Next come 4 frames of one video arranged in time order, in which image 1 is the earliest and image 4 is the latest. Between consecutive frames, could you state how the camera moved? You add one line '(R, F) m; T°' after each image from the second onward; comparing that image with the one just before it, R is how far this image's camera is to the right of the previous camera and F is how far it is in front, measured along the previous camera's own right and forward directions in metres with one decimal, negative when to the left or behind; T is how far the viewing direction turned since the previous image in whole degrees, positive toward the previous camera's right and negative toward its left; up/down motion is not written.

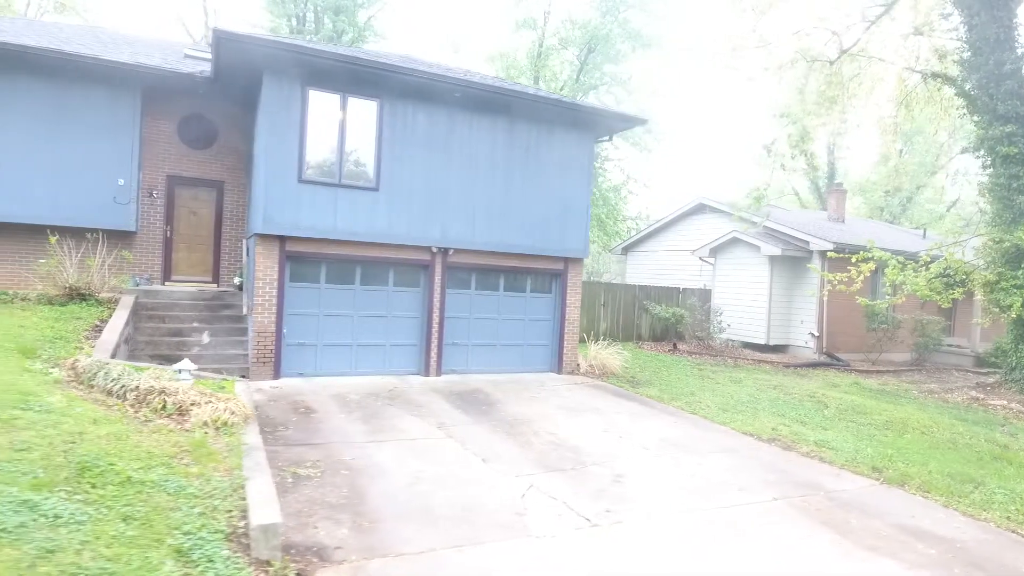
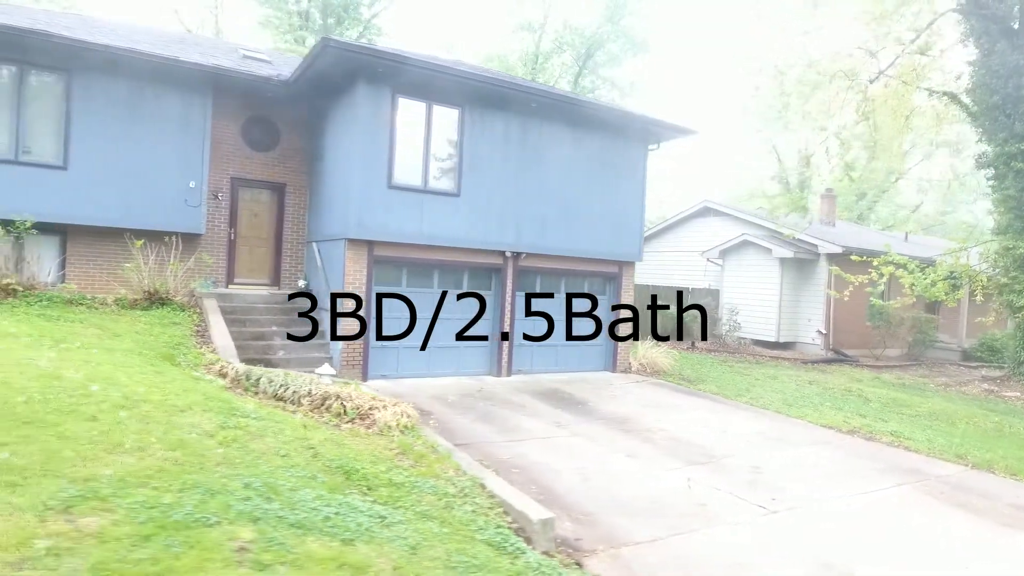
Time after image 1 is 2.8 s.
(-2.3, -0.3) m; +5°
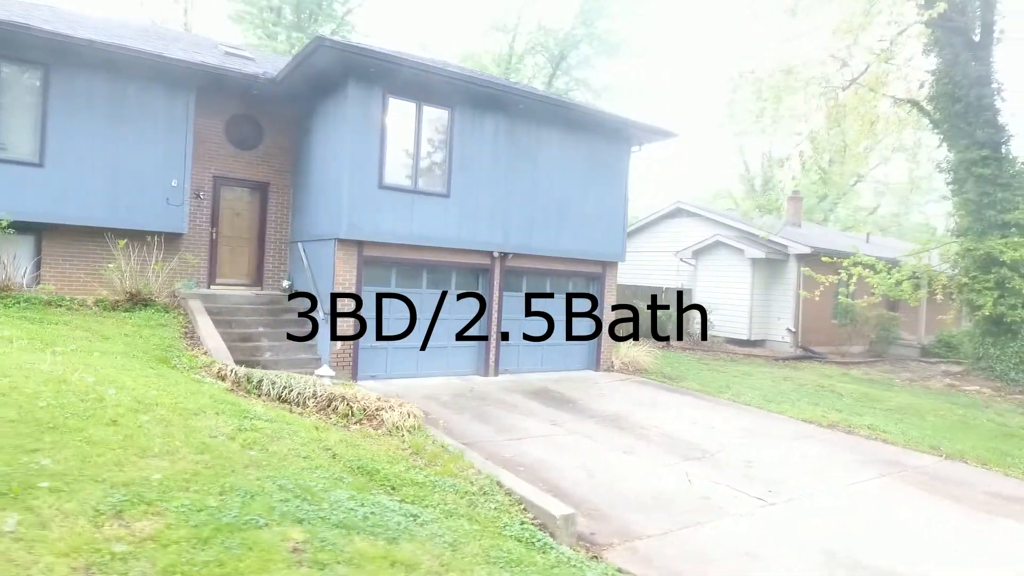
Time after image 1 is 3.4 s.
(-0.5, -0.1) m; +3°
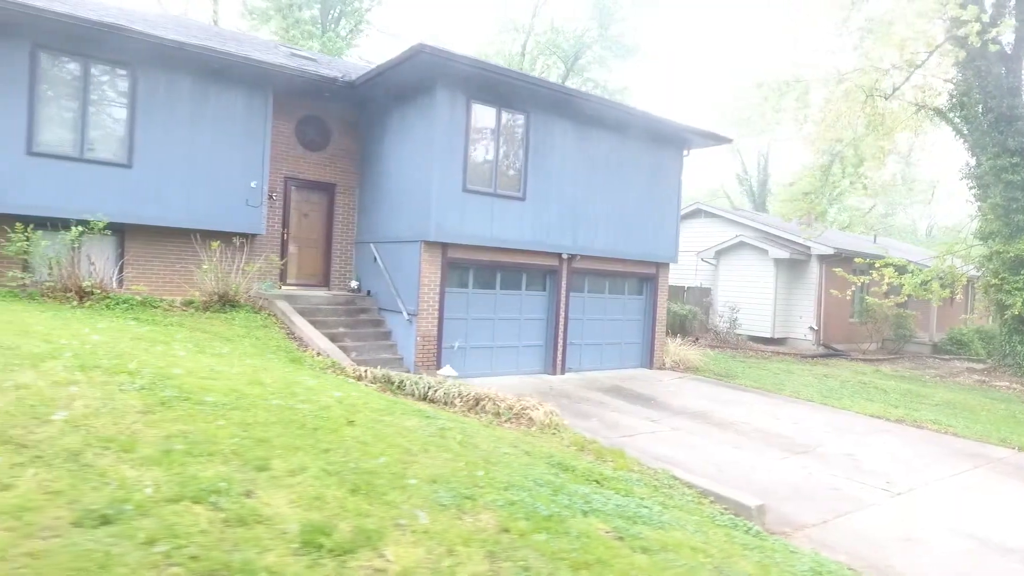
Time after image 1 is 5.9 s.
(-1.9, -0.3) m; +2°
